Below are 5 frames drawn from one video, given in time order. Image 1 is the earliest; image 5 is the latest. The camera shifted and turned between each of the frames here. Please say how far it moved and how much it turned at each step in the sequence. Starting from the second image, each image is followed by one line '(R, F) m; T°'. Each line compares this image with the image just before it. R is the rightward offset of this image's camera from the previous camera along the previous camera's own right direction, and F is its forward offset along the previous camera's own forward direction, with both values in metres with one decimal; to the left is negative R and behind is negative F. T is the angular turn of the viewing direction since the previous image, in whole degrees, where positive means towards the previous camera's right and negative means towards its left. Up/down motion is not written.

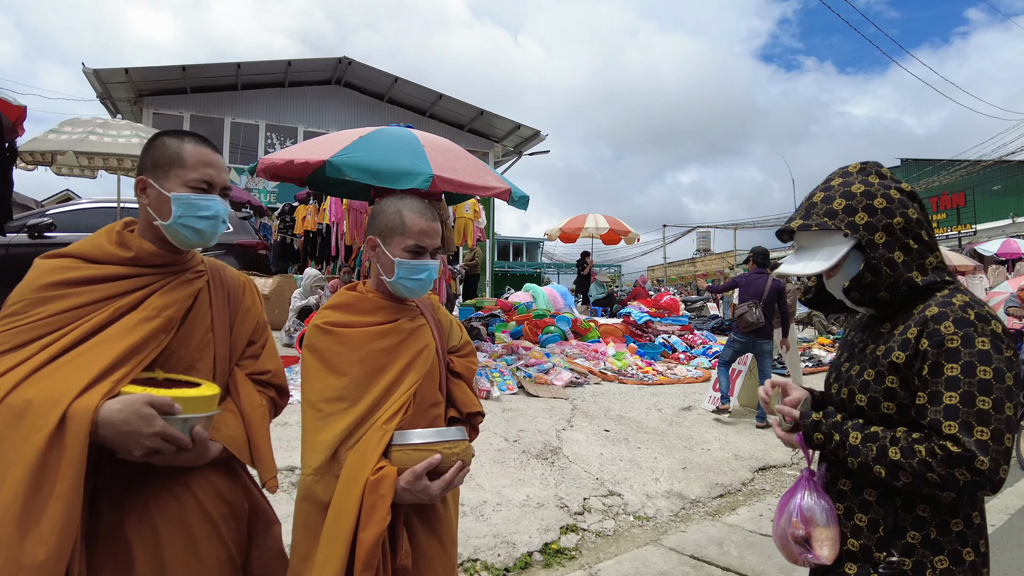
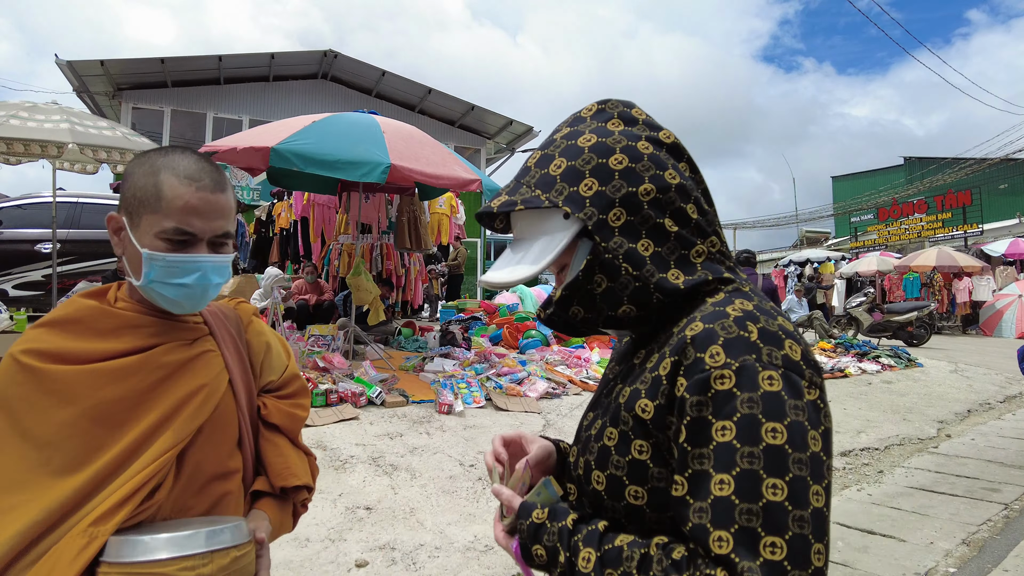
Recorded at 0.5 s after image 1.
(+0.2, +0.5) m; 0°
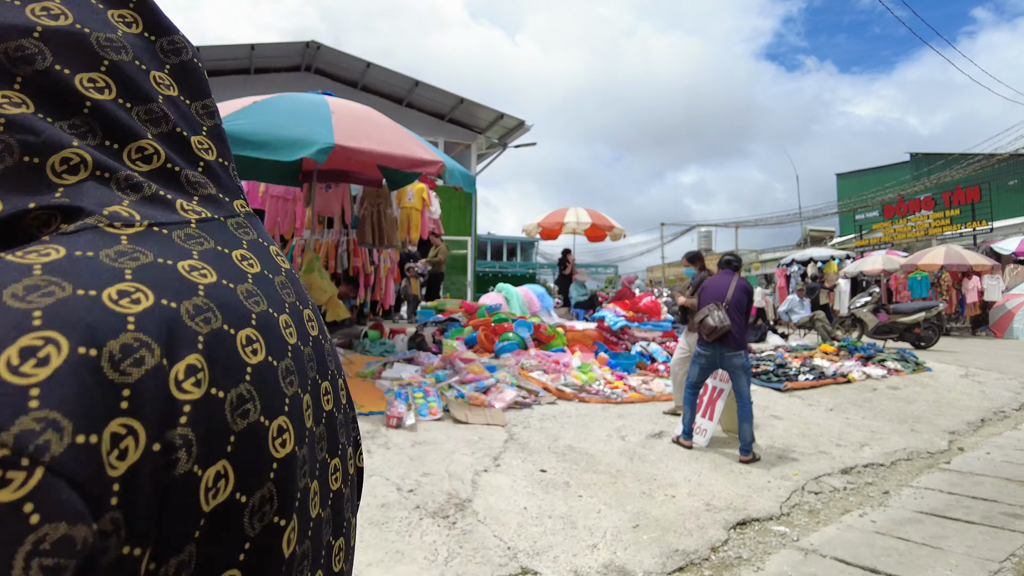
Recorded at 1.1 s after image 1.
(+0.3, +0.5) m; 0°
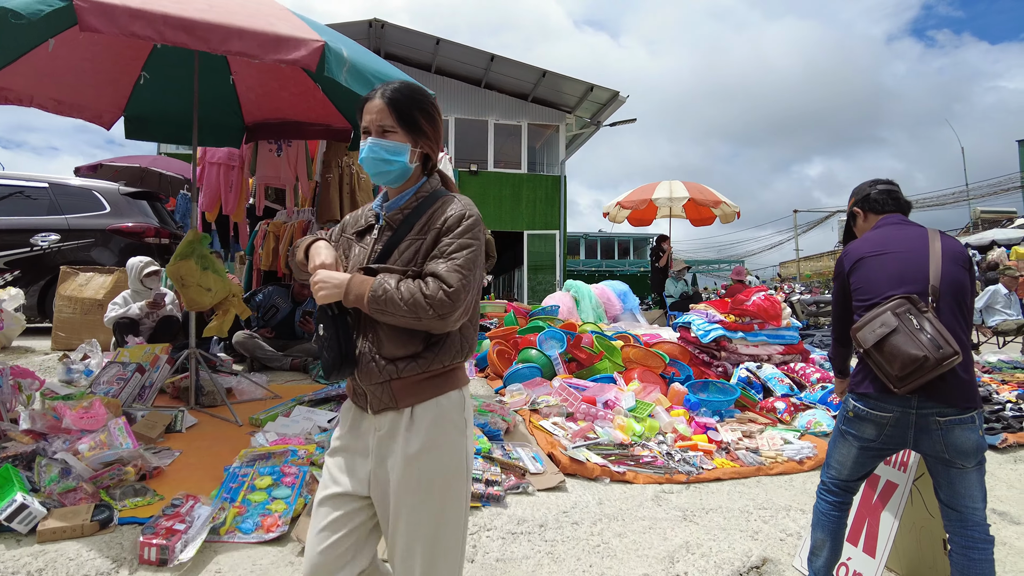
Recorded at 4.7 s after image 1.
(+0.7, +2.4) m; -11°
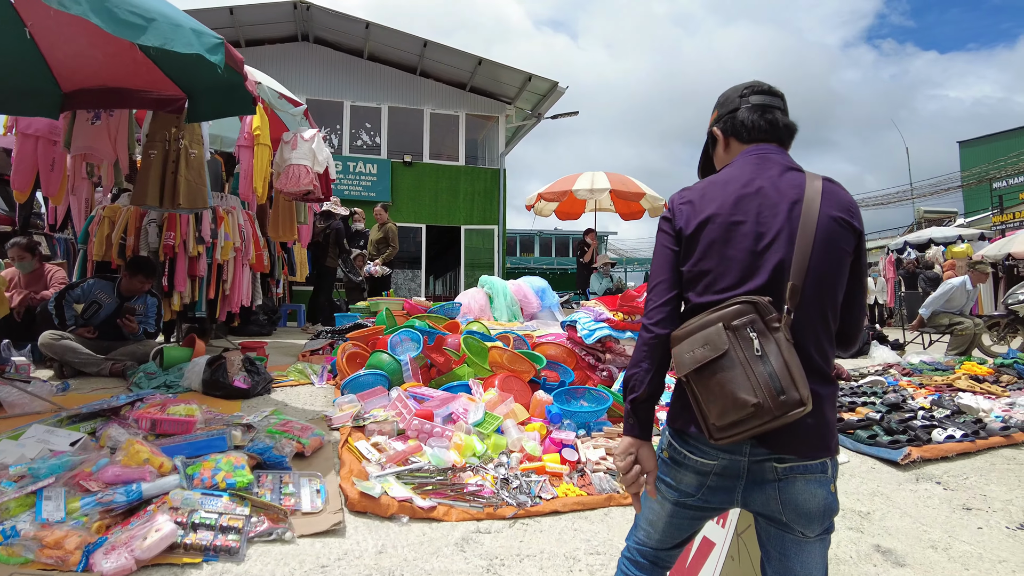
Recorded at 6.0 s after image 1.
(+0.6, +0.6) m; +3°
